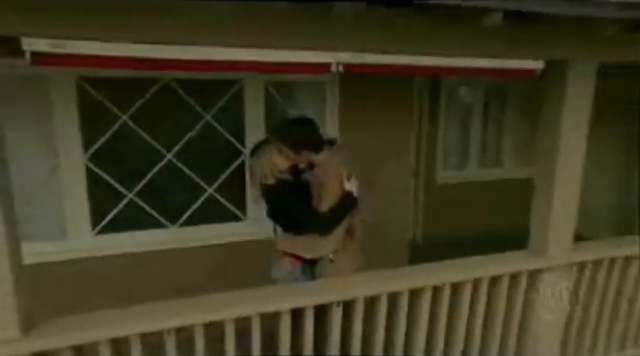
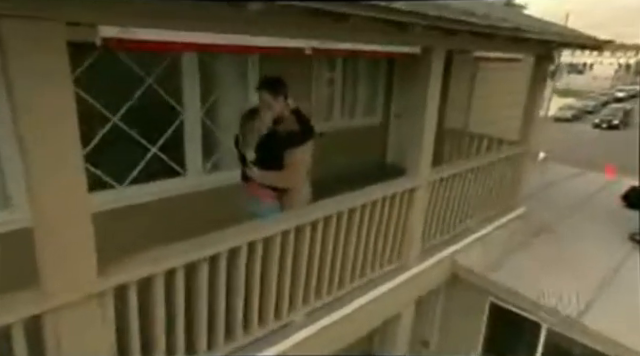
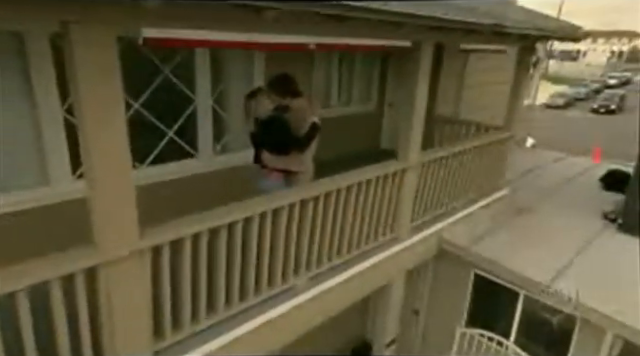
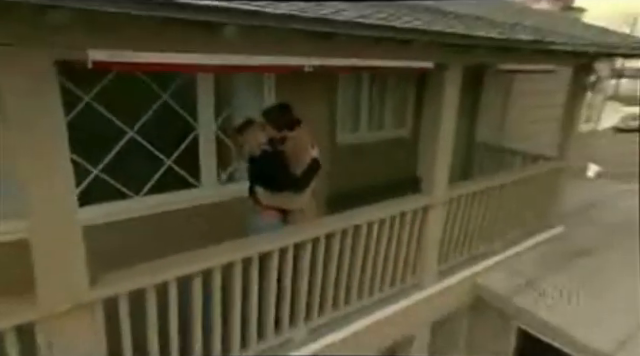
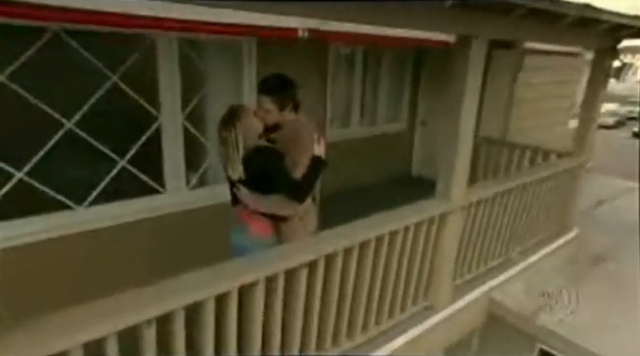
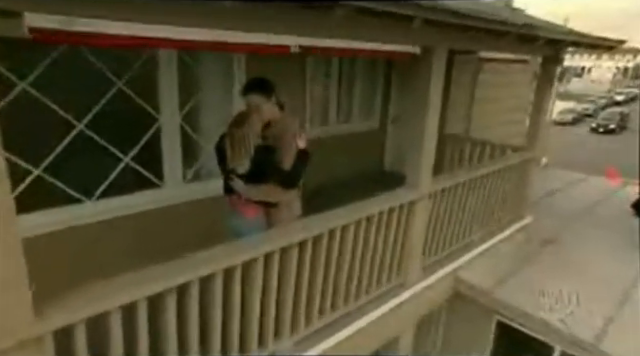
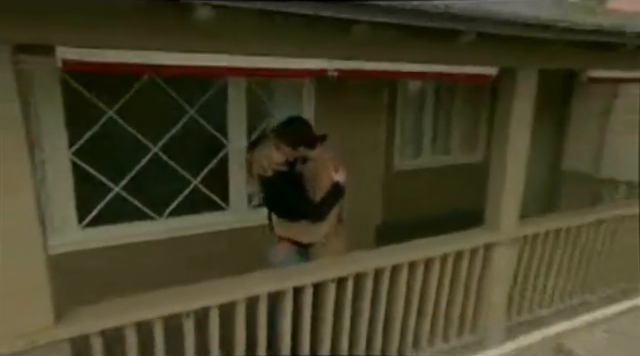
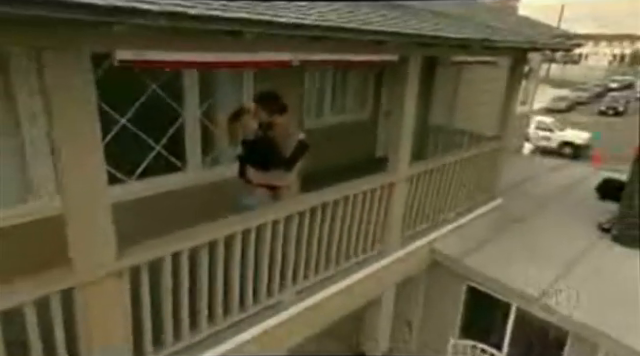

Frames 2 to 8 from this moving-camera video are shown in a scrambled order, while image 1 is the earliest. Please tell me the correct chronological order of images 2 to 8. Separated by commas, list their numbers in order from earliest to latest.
7, 4, 8, 3, 2, 6, 5
